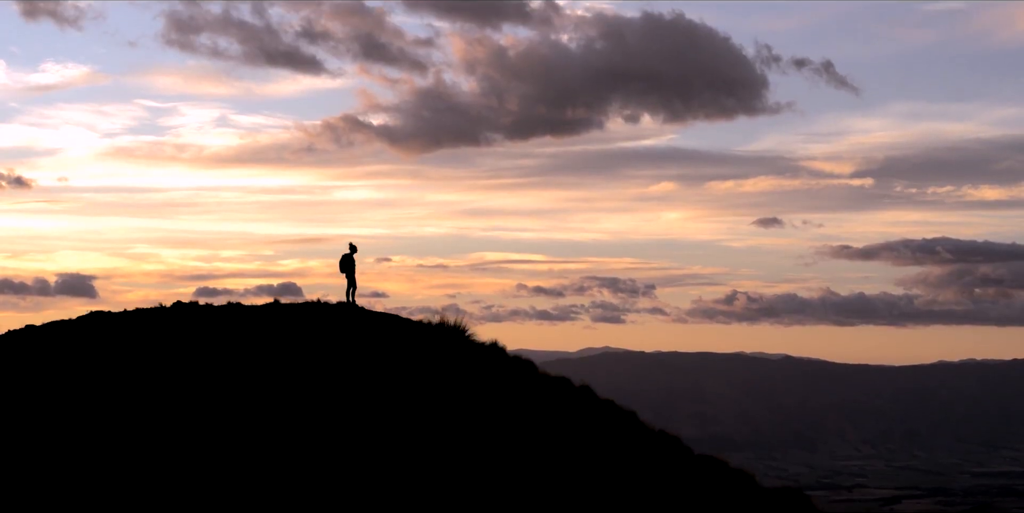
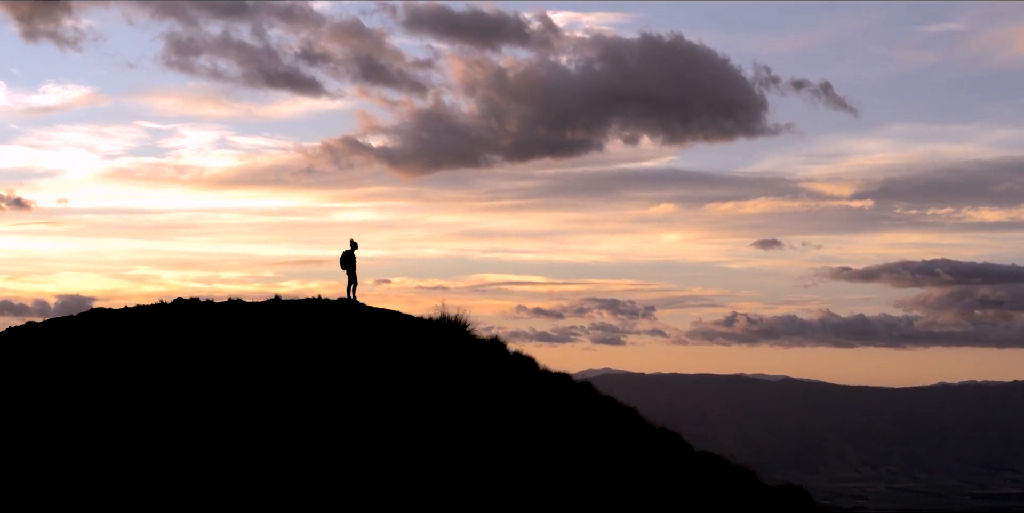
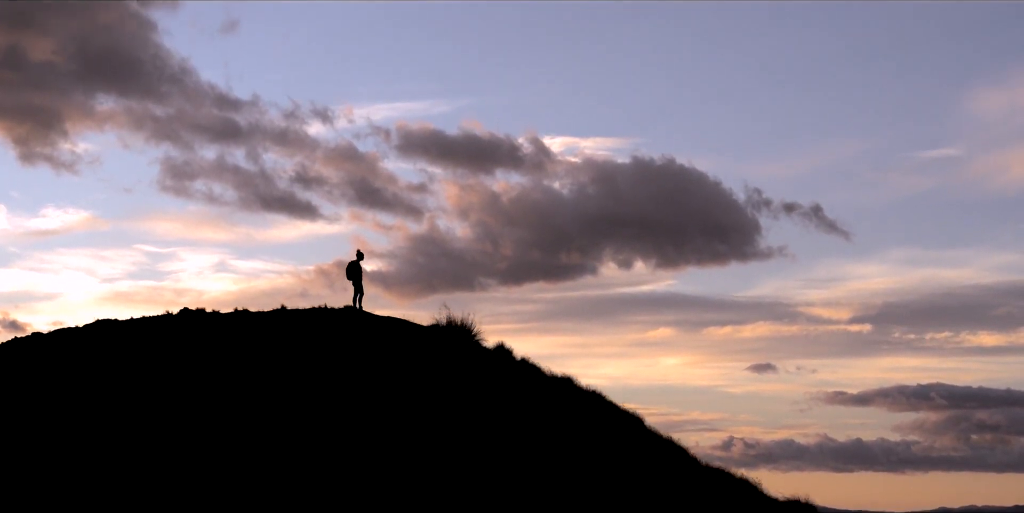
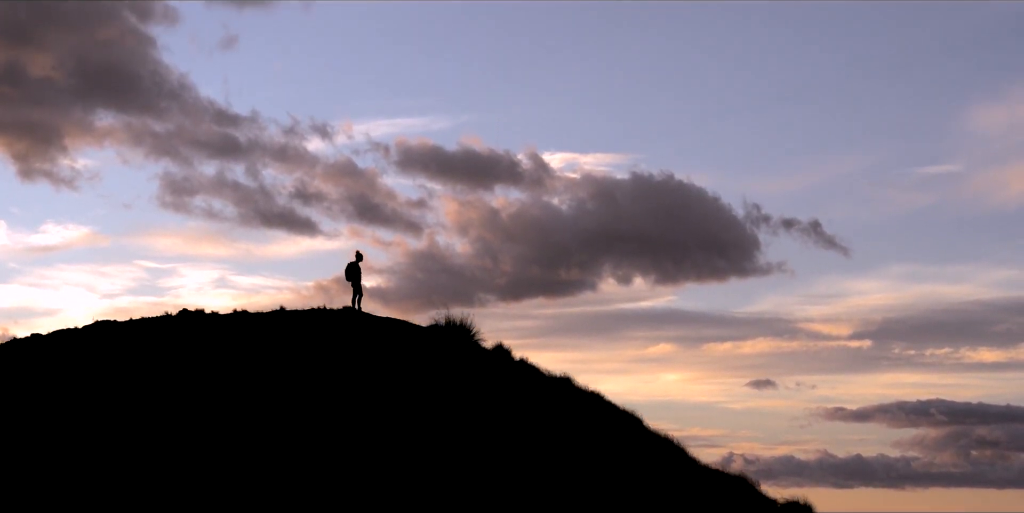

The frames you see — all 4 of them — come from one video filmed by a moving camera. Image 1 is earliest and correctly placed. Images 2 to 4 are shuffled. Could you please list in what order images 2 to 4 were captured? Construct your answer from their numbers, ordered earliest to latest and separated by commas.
2, 3, 4
